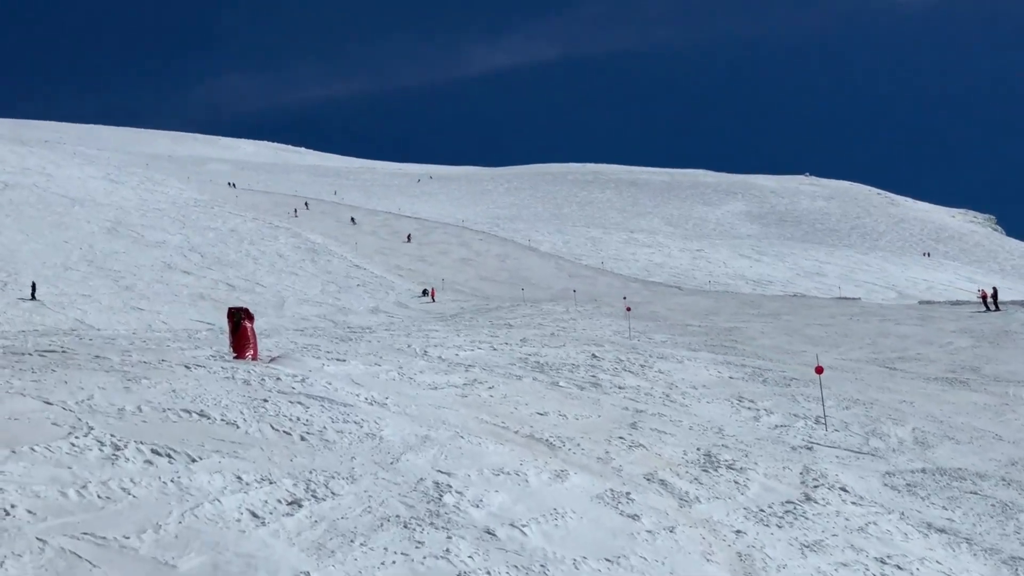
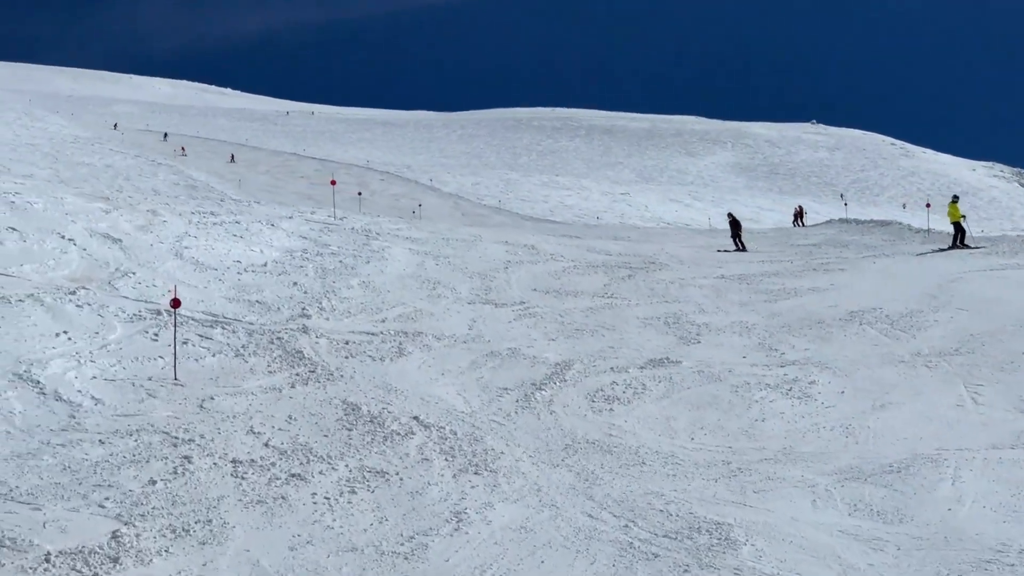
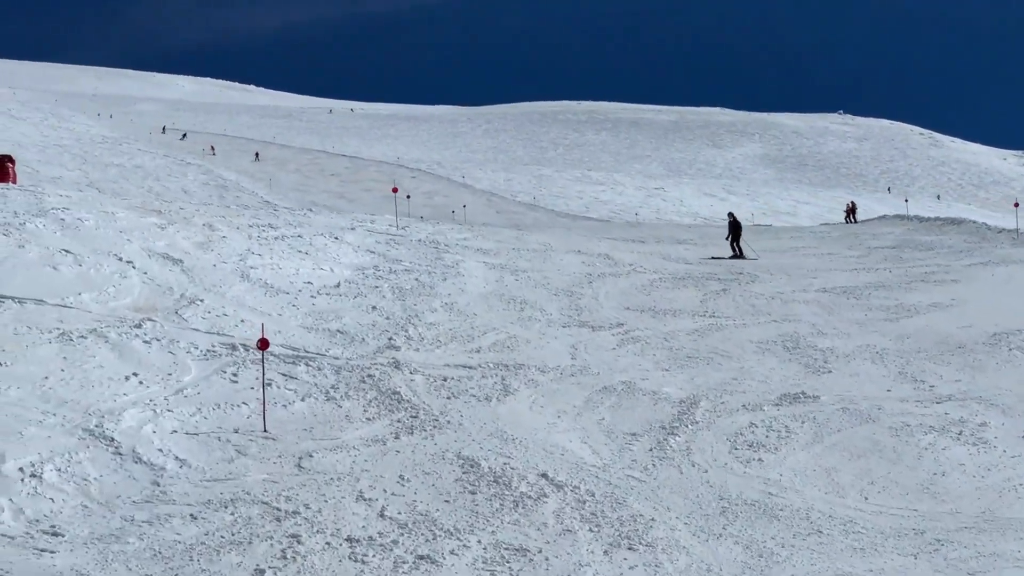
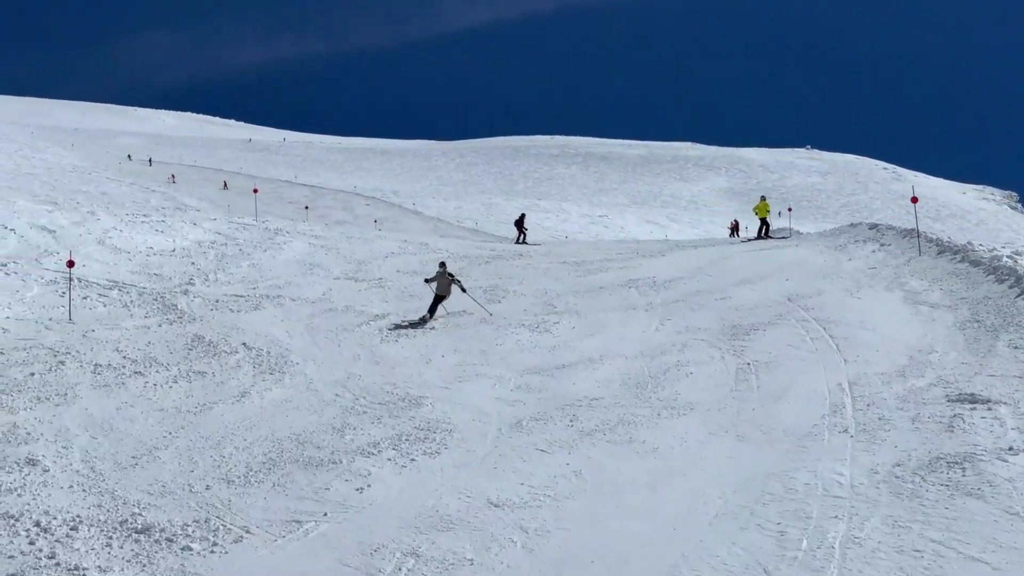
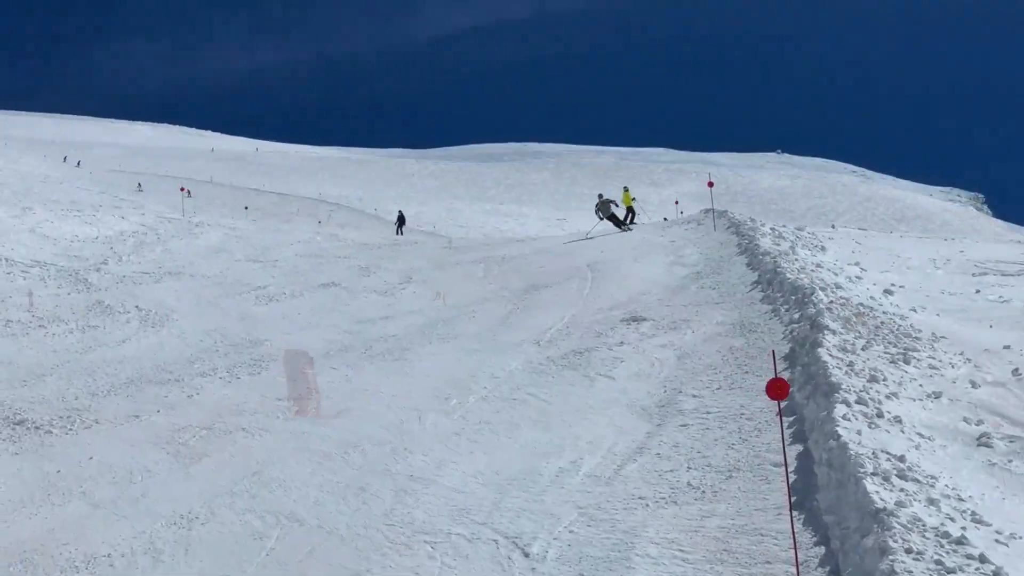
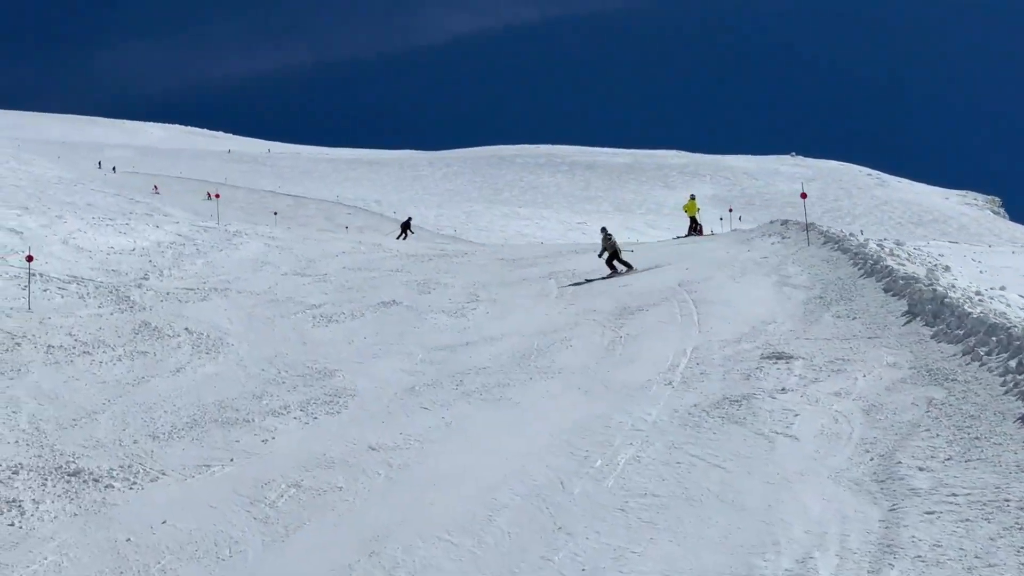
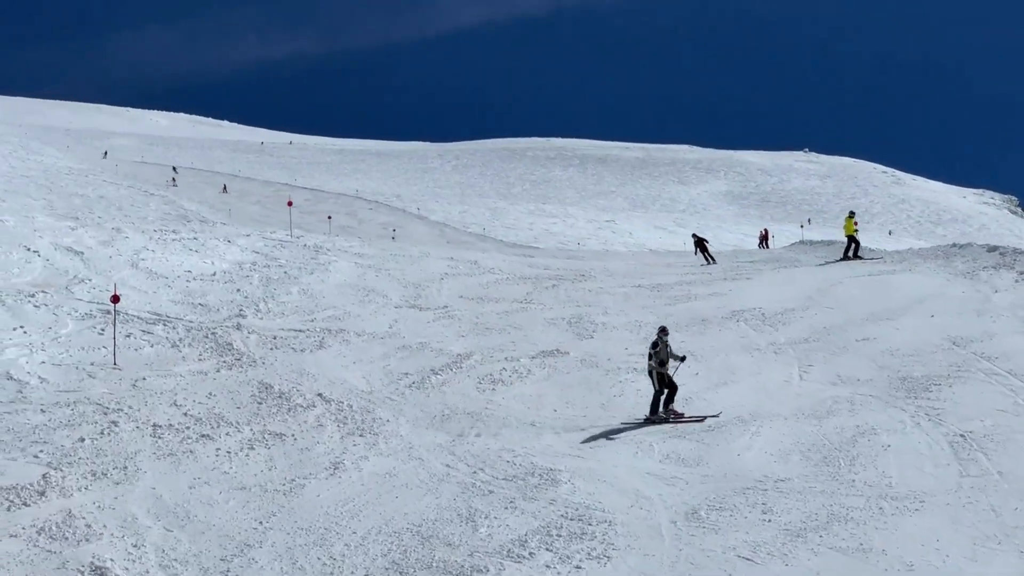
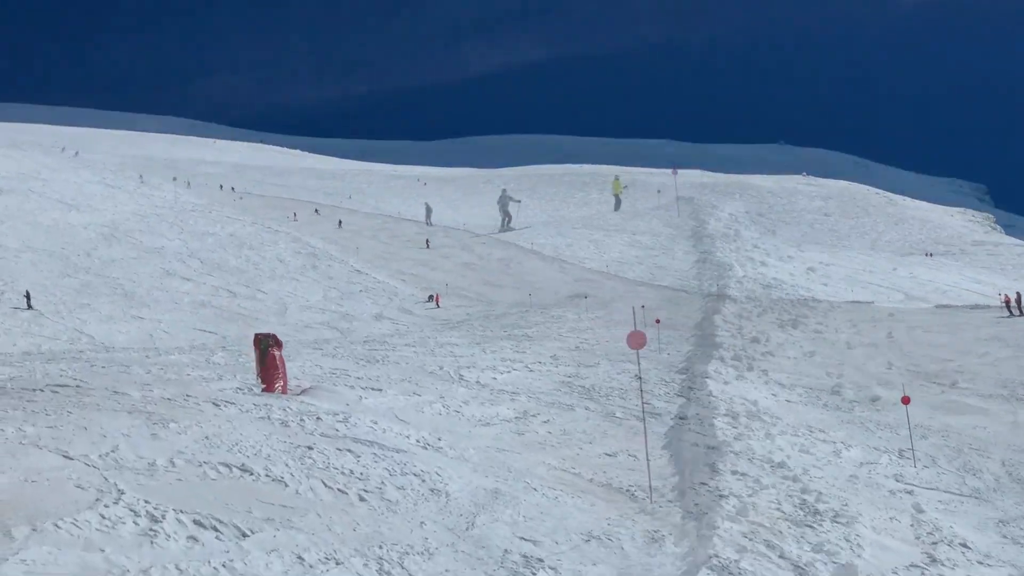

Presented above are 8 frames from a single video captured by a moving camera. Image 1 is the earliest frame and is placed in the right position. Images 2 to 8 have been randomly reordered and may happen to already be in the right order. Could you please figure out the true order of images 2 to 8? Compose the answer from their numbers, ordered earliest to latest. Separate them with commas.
8, 5, 6, 4, 7, 2, 3
